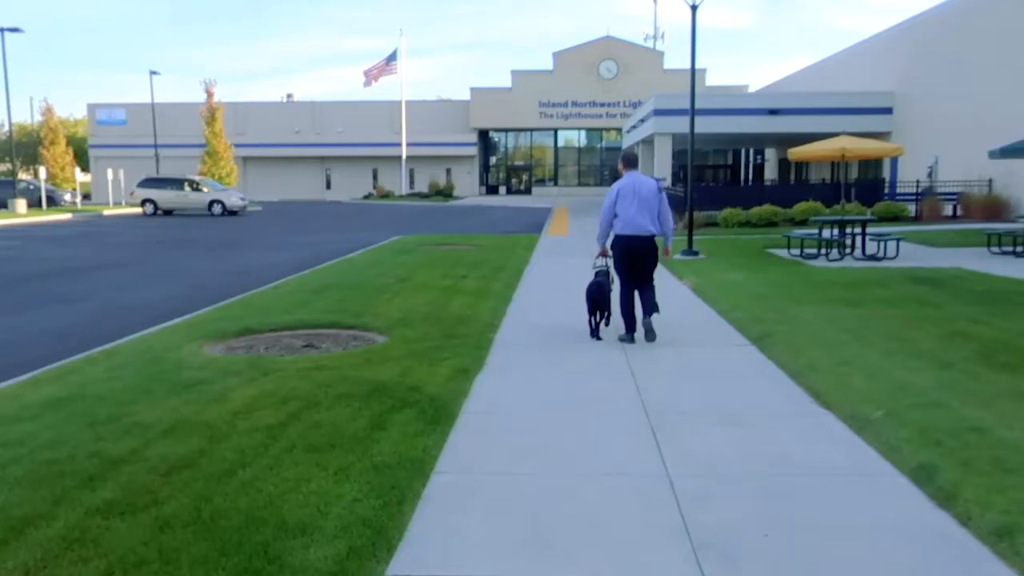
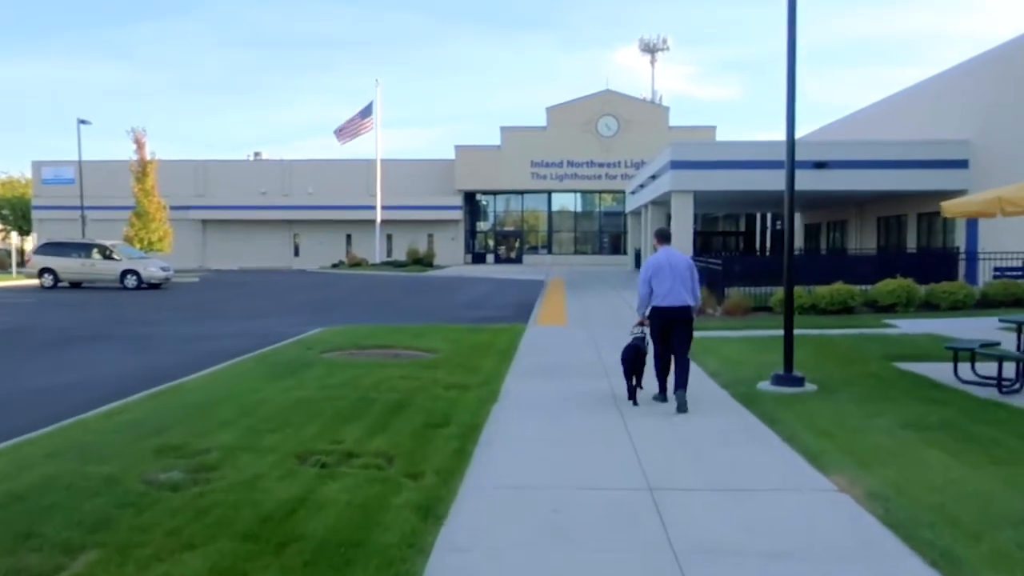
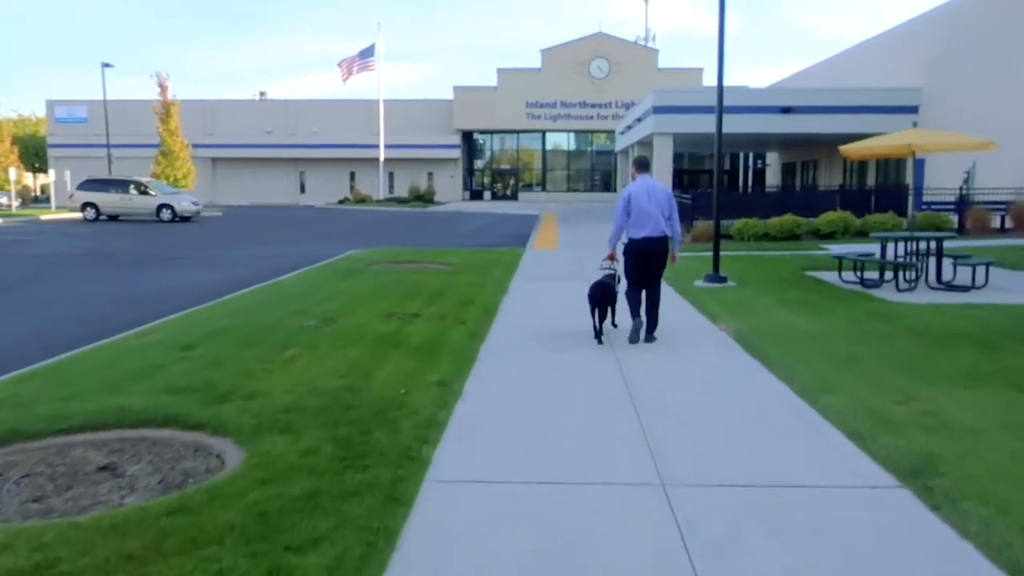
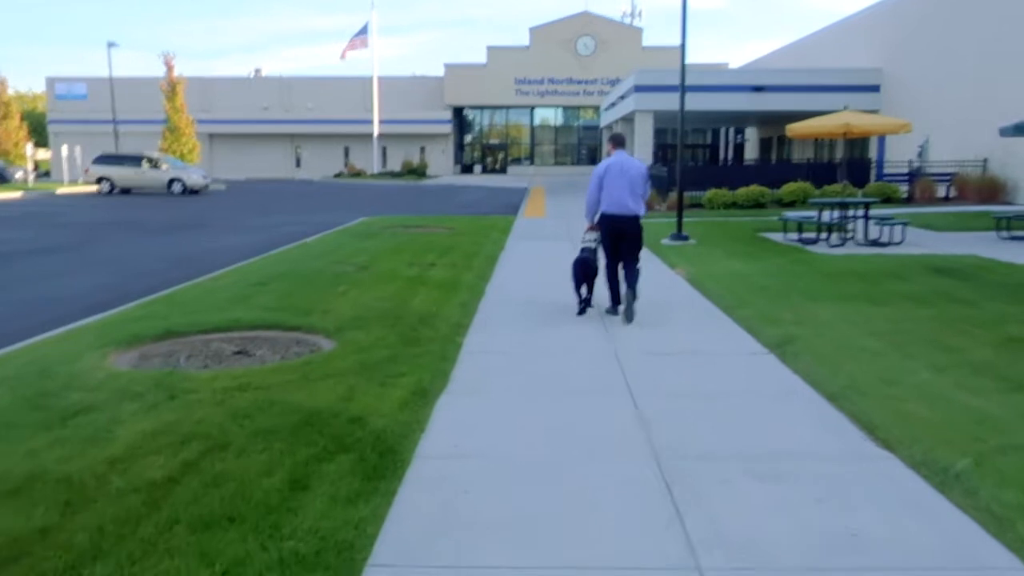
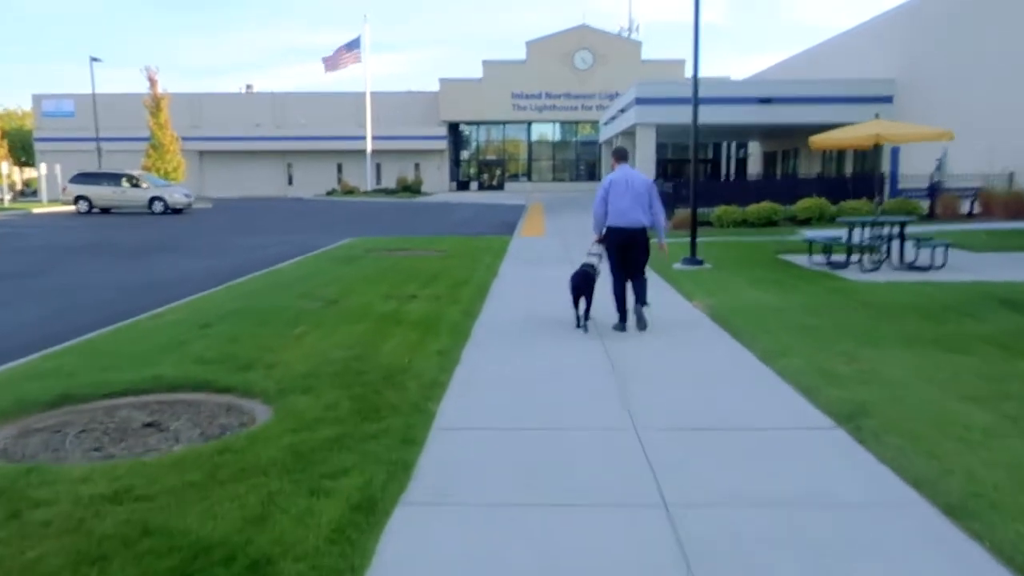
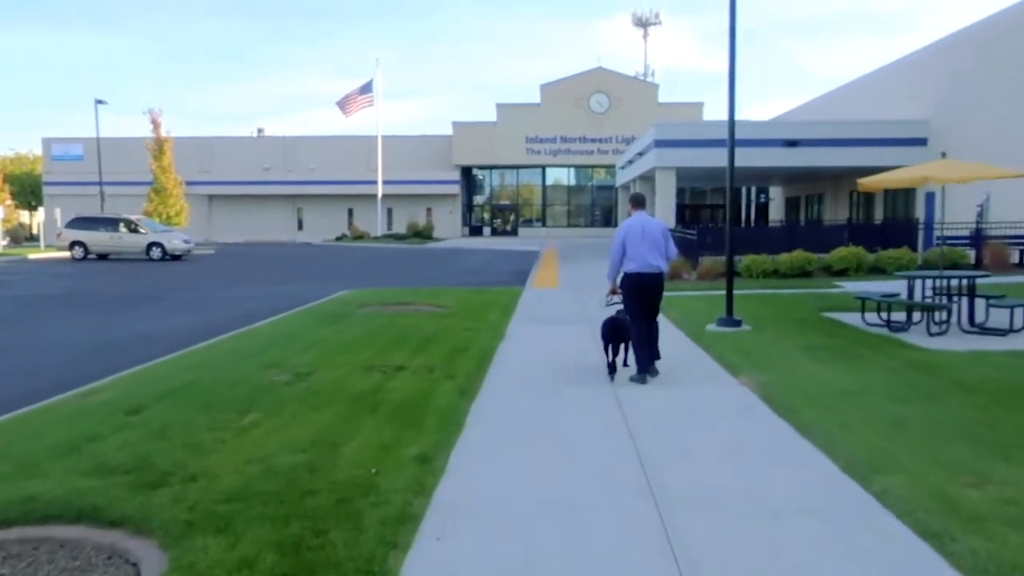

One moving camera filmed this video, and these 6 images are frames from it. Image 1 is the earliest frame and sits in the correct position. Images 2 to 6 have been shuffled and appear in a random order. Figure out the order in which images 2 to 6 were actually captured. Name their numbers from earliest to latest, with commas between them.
4, 5, 3, 6, 2
